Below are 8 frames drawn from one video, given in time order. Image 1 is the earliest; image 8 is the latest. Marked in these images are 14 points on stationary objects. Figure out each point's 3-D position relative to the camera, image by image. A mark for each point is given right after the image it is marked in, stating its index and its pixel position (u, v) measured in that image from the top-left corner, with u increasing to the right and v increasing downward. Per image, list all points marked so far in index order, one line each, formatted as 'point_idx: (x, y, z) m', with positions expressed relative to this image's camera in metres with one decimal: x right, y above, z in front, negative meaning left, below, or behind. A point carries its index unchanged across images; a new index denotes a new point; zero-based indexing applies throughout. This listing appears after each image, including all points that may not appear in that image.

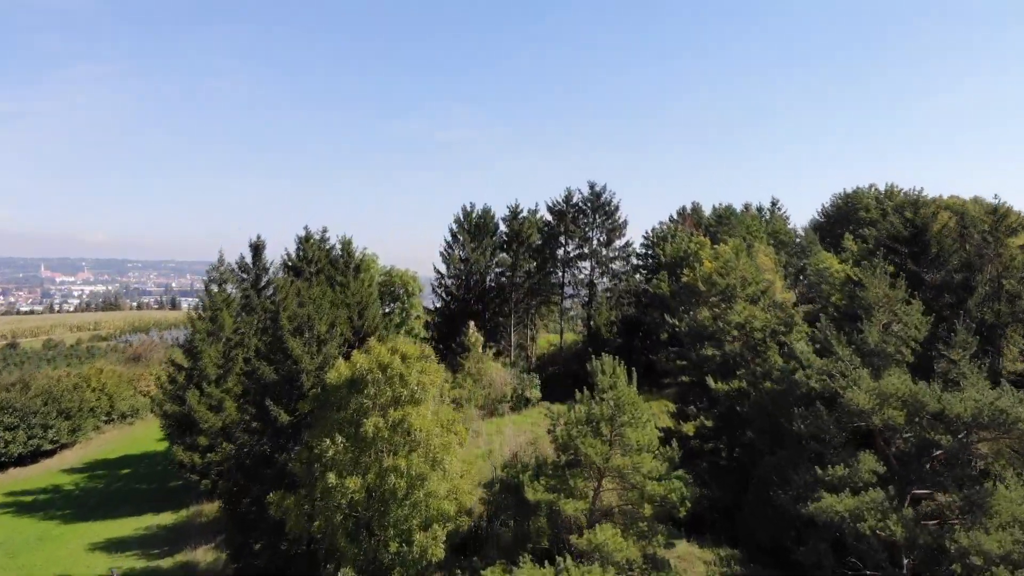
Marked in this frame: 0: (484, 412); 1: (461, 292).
0: (-0.7, -3.3, +15.4) m
1: (-1.7, -0.1, +19.4) m
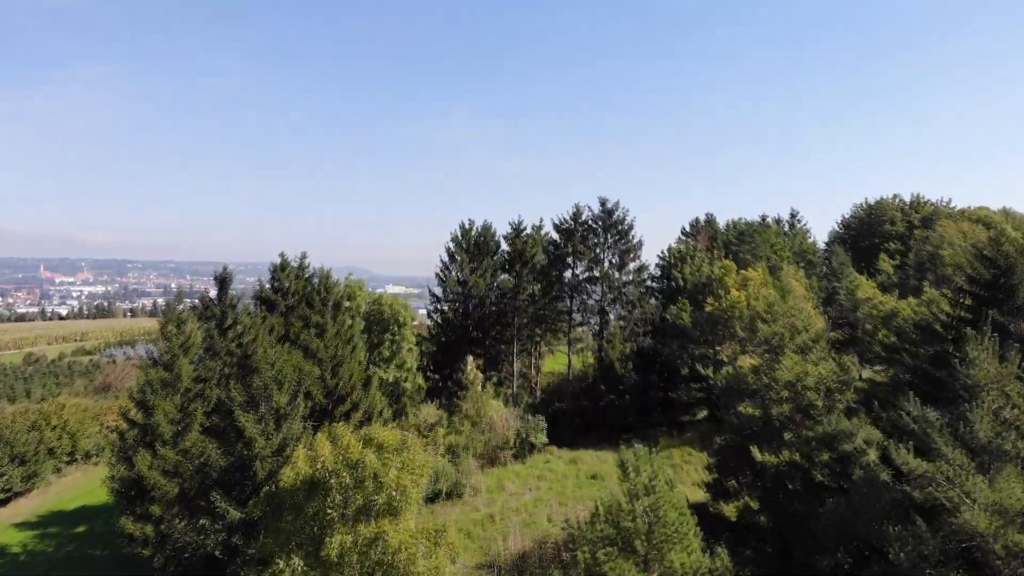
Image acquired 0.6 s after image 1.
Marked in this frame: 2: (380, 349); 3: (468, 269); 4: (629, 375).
0: (-0.7, -4.1, +13.7) m
1: (-1.6, -0.9, +17.6) m
2: (-3.5, -1.6, +15.1) m
3: (-1.4, +0.6, +17.6) m
4: (+3.1, -2.3, +14.9) m
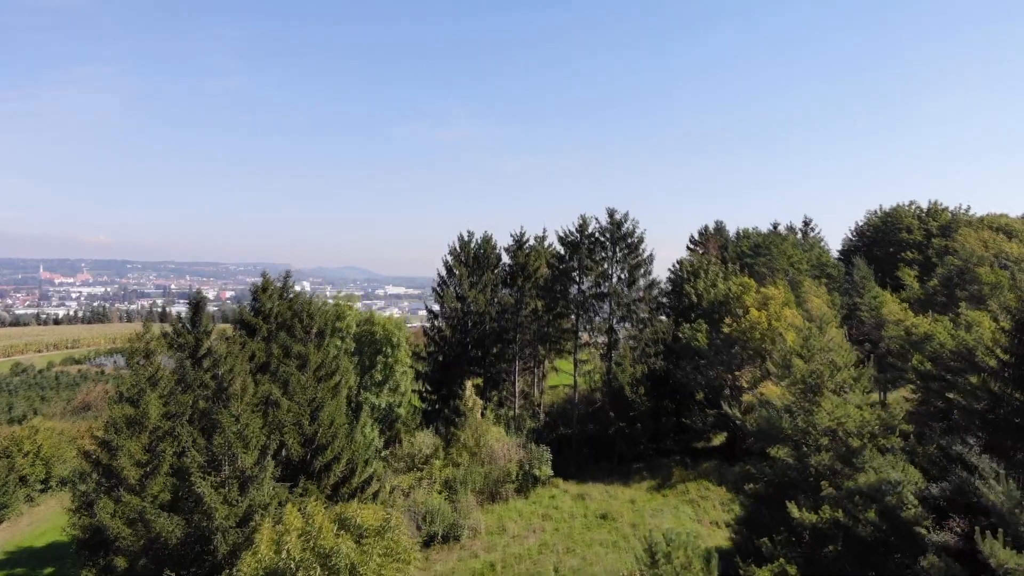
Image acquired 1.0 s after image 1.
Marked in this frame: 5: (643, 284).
0: (-0.6, -4.6, +12.6) m
1: (-1.6, -1.4, +16.5) m
2: (-3.4, -2.1, +14.0) m
3: (-1.3, +0.1, +16.5) m
4: (+3.1, -2.8, +13.9) m
5: (+3.6, +0.1, +15.7) m
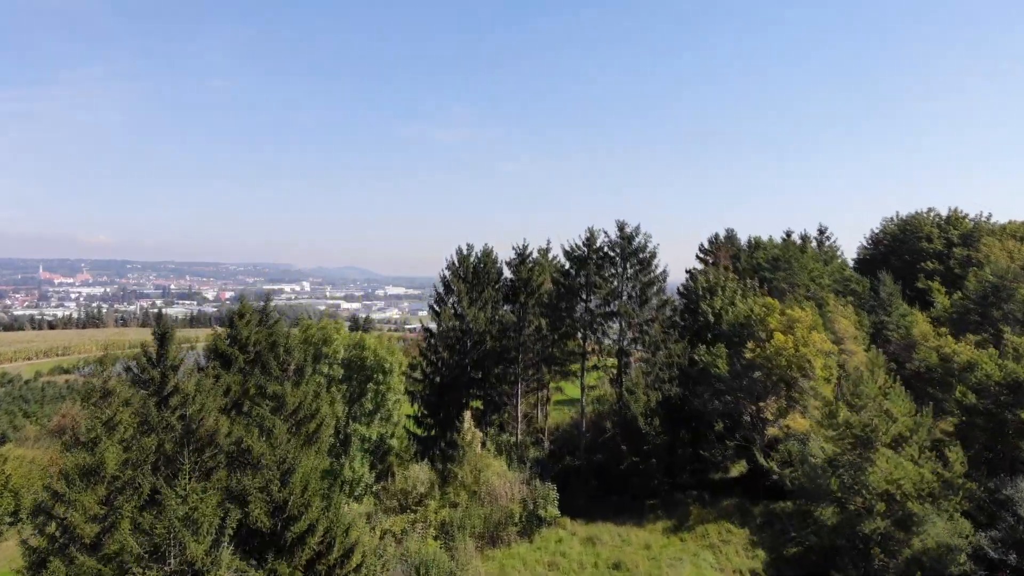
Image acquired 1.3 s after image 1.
0: (-0.6, -5.1, +11.5) m
1: (-1.5, -1.9, +15.4) m
2: (-3.4, -2.6, +12.9) m
3: (-1.3, -0.3, +15.4) m
4: (+3.2, -3.3, +12.8) m
5: (+3.7, -0.4, +14.6) m
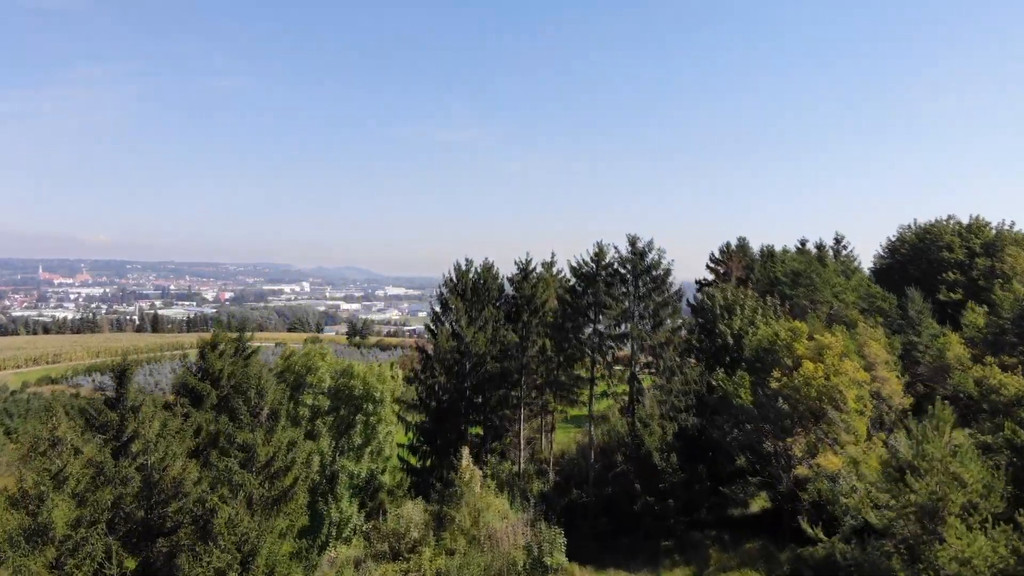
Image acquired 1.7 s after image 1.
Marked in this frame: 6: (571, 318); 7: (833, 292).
0: (-0.5, -5.5, +10.4) m
1: (-1.5, -2.3, +14.3) m
2: (-3.3, -3.0, +11.8) m
3: (-1.2, -0.8, +14.3) m
4: (+3.3, -3.7, +11.7) m
5: (+3.7, -0.9, +13.5) m
6: (+1.4, -0.7, +14.0) m
7: (+8.7, -0.1, +15.6) m
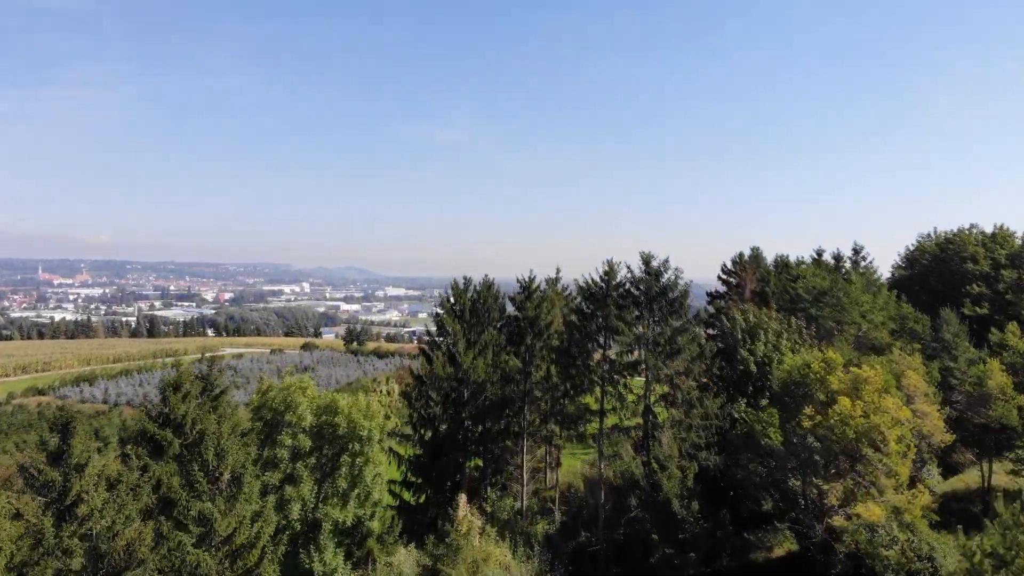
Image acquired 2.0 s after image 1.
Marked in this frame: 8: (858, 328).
0: (-0.4, -6.0, +9.2) m
1: (-1.4, -2.8, +13.2) m
2: (-3.3, -3.5, +10.6) m
3: (-1.1, -1.3, +13.2) m
4: (+3.3, -4.2, +10.5) m
5: (+3.8, -1.4, +12.3) m
6: (+1.5, -1.2, +12.8) m
7: (+8.8, -0.6, +14.5) m
8: (+8.5, -0.8, +14.1) m
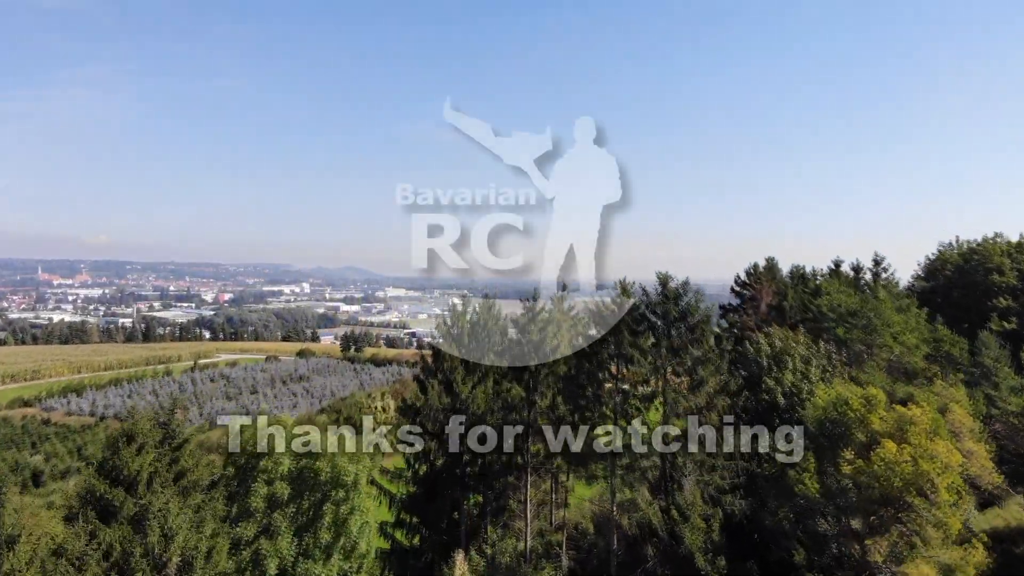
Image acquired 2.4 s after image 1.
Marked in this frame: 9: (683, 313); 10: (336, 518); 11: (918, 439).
0: (-0.4, -6.5, +8.1) m
1: (-1.4, -3.3, +12.0) m
2: (-3.2, -4.0, +9.5) m
3: (-1.1, -1.8, +12.0) m
4: (+3.4, -4.7, +9.4) m
5: (+3.8, -1.8, +11.2) m
6: (+1.5, -1.7, +11.7) m
7: (+8.8, -1.0, +13.3) m
8: (+8.6, -1.3, +12.9) m
9: (+3.4, -0.4, +11.3) m
10: (-2.9, -3.8, +9.6) m
11: (+6.4, -2.4, +9.1) m
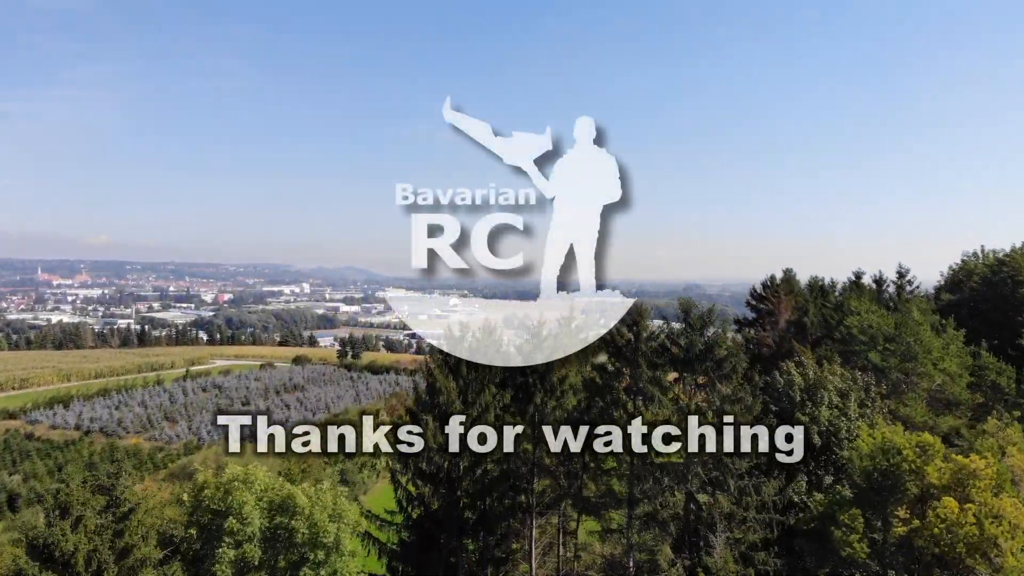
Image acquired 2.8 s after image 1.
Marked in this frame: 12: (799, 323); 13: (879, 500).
0: (-0.3, -7.0, +6.9) m
1: (-1.3, -3.8, +10.9) m
2: (-3.2, -4.5, +8.3) m
3: (-1.0, -2.2, +10.8) m
4: (+3.4, -5.2, +8.2) m
5: (+3.9, -2.3, +10.0) m
6: (+1.6, -2.1, +10.5) m
7: (+8.9, -1.5, +12.1) m
8: (+8.6, -1.8, +11.7) m
9: (+3.4, -0.9, +10.1) m
10: (-2.8, -4.3, +8.4) m
11: (+6.5, -2.8, +7.9) m
12: (+9.0, -1.1, +18.0) m
13: (+5.6, -3.2, +8.9) m
